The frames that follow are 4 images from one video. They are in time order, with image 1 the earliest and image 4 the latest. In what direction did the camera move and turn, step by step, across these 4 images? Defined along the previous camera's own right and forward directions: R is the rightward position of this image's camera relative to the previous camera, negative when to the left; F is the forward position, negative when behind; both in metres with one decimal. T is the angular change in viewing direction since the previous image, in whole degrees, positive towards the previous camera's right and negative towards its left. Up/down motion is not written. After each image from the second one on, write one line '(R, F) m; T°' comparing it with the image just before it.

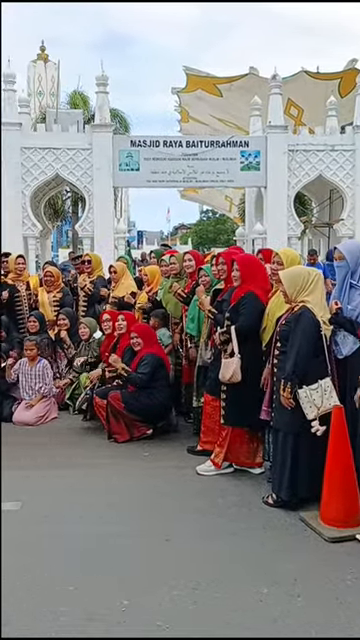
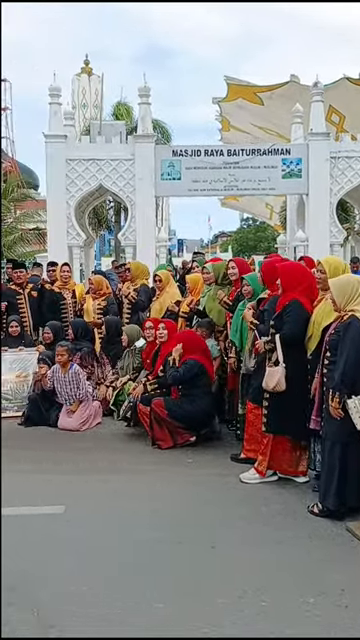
(-0.3, -0.1) m; -3°
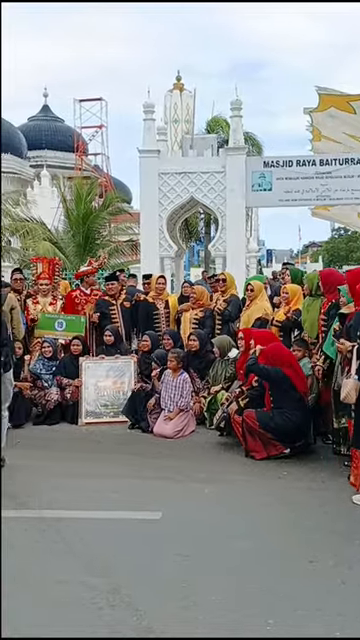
(-0.7, -0.1) m; -5°
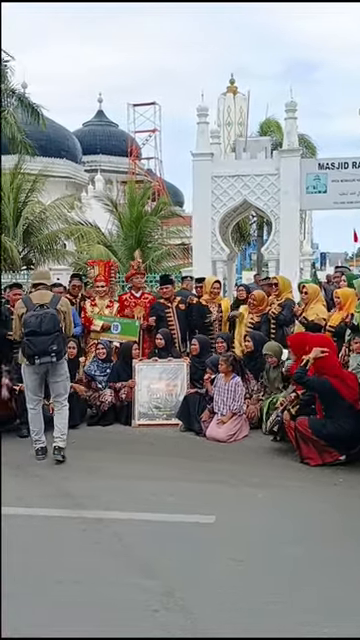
(-0.4, 0.0) m; -3°
